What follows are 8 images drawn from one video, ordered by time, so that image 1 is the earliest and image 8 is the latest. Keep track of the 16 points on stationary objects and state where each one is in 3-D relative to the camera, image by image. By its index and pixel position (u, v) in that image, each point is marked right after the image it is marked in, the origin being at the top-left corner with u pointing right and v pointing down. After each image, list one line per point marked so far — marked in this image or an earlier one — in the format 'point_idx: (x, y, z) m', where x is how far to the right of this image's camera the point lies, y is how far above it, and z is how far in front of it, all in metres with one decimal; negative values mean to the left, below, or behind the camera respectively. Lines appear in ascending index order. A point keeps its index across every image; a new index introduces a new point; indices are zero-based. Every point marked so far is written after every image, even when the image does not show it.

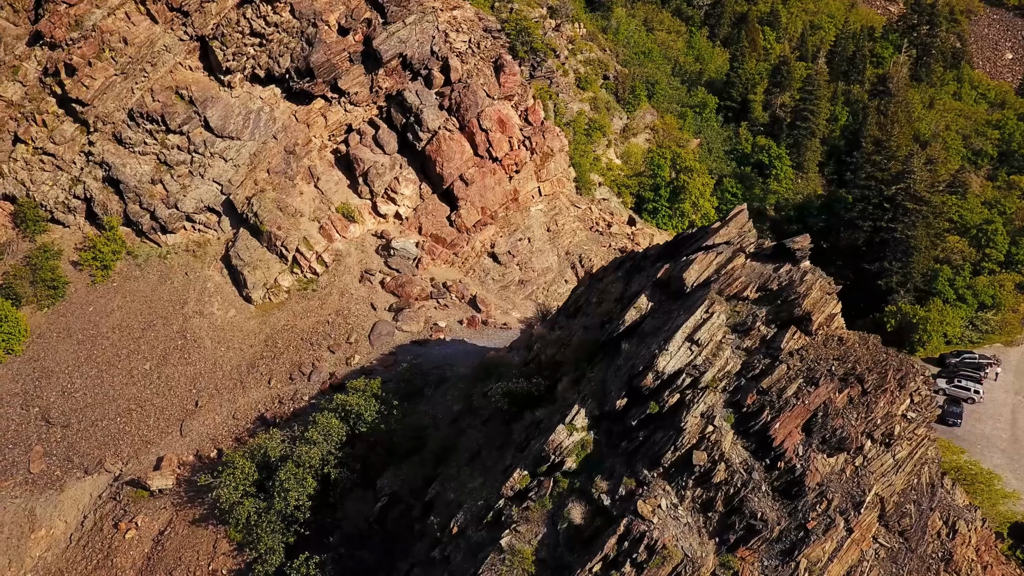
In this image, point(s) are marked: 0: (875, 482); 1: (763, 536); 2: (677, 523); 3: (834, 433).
0: (+6.2, -3.3, +13.7) m
1: (+4.1, -4.0, +13.1) m
2: (+2.8, -4.0, +13.6) m
3: (+5.4, -2.5, +13.8) m
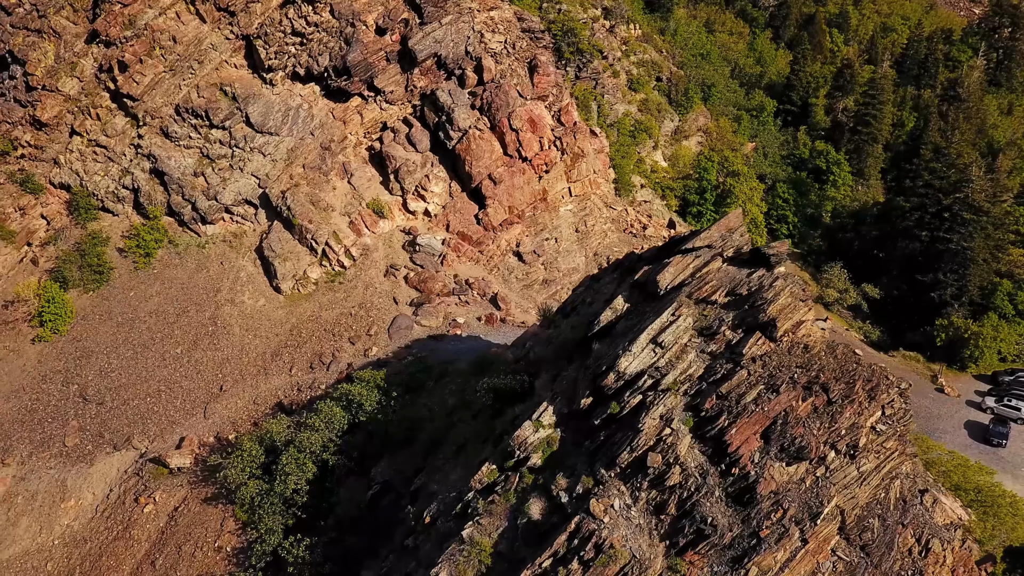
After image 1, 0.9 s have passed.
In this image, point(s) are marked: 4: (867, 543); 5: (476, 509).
0: (+5.4, -3.4, +13.5) m
1: (+3.2, -4.1, +13.0) m
2: (+2.0, -4.0, +13.7) m
3: (+4.7, -2.6, +13.6) m
4: (+5.9, -4.2, +13.3) m
5: (-0.7, -4.2, +15.4) m
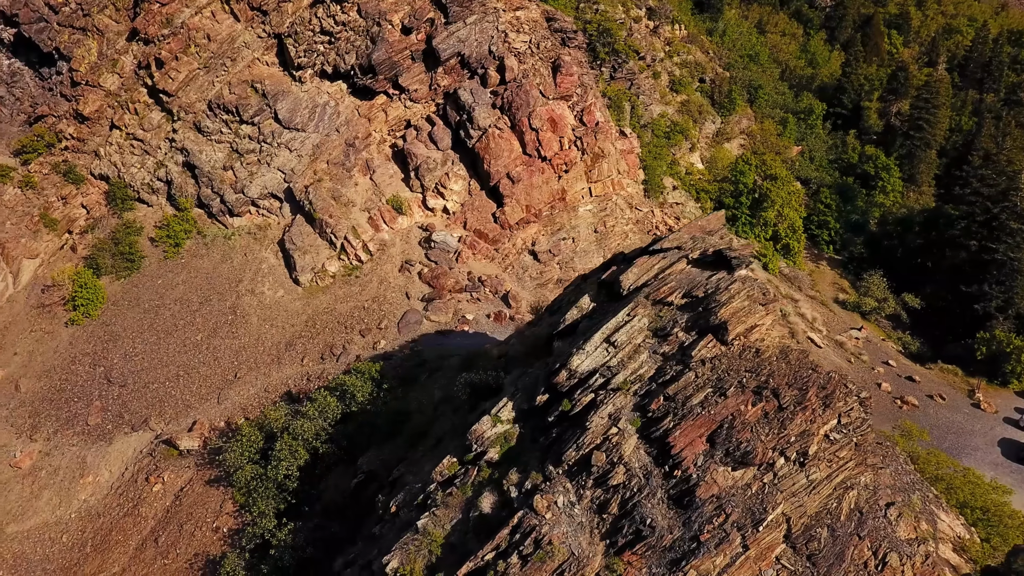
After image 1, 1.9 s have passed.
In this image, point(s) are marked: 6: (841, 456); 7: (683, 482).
0: (+4.4, -3.5, +13.3) m
1: (+2.2, -4.1, +12.9) m
2: (+1.0, -3.9, +13.7) m
3: (+3.7, -2.6, +13.4) m
4: (+4.9, -4.3, +13.0) m
5: (-1.5, -4.1, +15.7) m
6: (+5.6, -2.9, +14.0) m
7: (+2.8, -3.2, +13.4) m
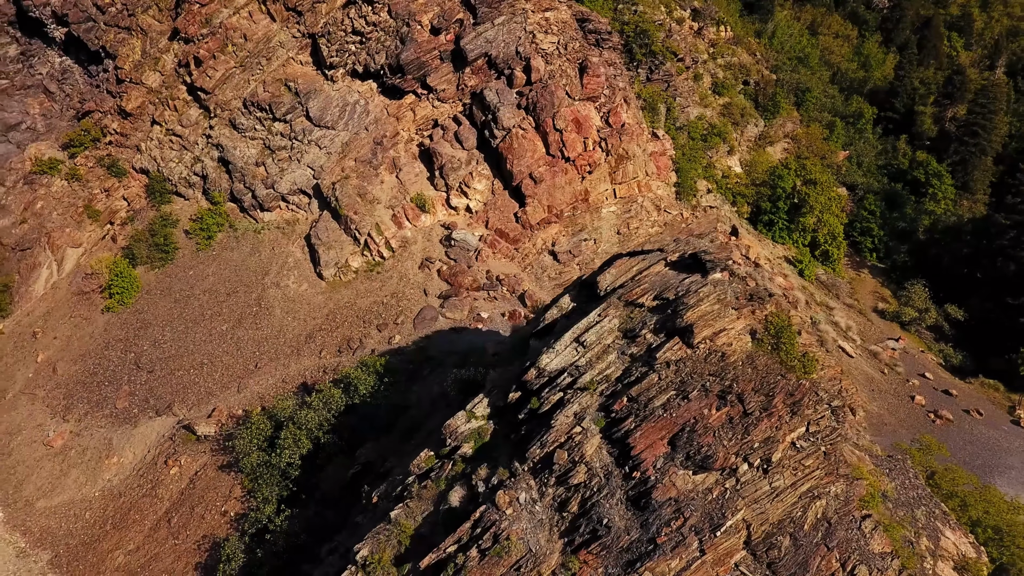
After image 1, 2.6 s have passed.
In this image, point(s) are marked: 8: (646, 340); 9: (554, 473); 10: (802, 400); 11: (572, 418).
0: (+3.7, -3.6, +13.1) m
1: (+1.5, -4.1, +13.0) m
2: (+0.3, -3.9, +13.8) m
3: (+3.1, -2.7, +13.4) m
4: (+4.2, -4.3, +12.9) m
5: (-2.0, -4.0, +16.0) m
6: (+5.0, -3.0, +13.8) m
7: (+2.1, -3.2, +13.4) m
8: (+2.7, -1.0, +16.0) m
9: (+0.7, -3.2, +14.1) m
10: (+5.0, -2.0, +14.1) m
11: (+1.0, -2.3, +14.3) m
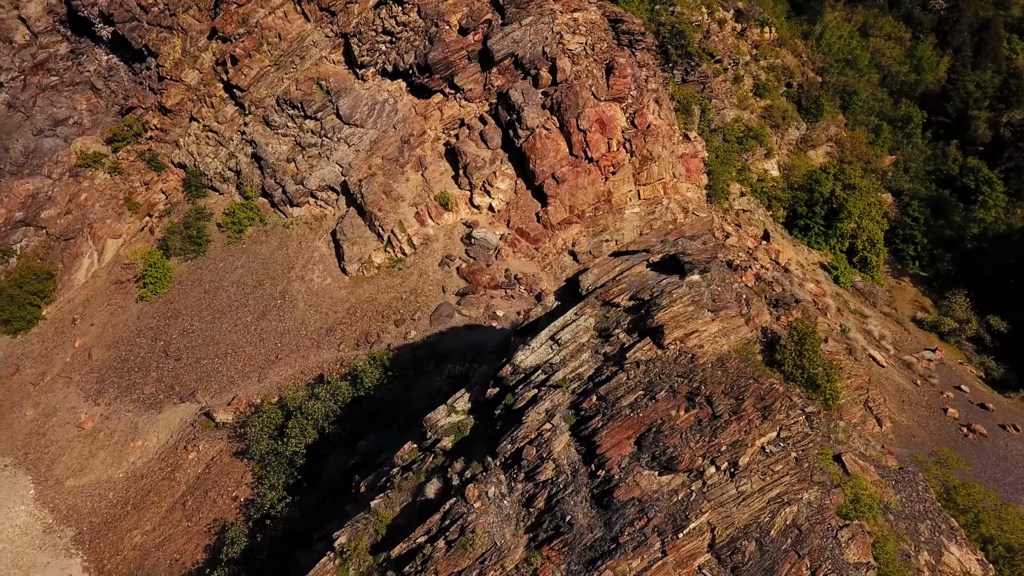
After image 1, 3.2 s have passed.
0: (+3.1, -3.6, +13.1) m
1: (+0.9, -4.1, +13.1) m
2: (-0.2, -3.9, +14.0) m
3: (+2.5, -2.7, +13.4) m
4: (+3.6, -4.4, +12.8) m
5: (-2.4, -3.9, +16.3) m
6: (+4.5, -3.1, +13.6) m
7: (+1.5, -3.2, +13.4) m
8: (+2.3, -1.0, +16.0) m
9: (+0.2, -3.2, +14.2) m
10: (+4.5, -2.0, +14.0) m
11: (+0.6, -2.3, +14.5) m
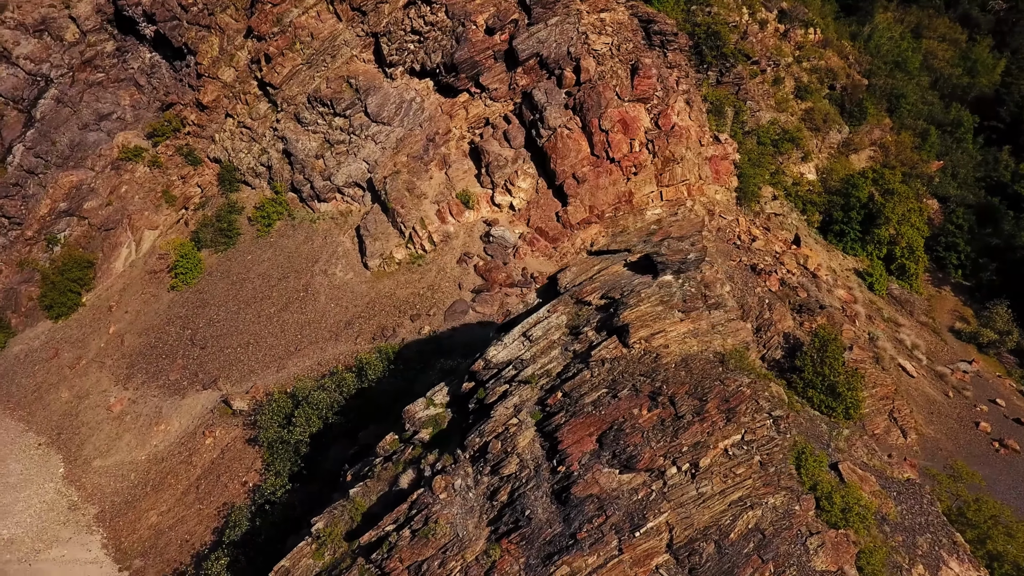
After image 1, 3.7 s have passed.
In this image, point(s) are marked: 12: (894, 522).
0: (+2.5, -3.6, +13.1) m
1: (+0.2, -4.0, +13.2) m
2: (-0.8, -3.8, +14.2) m
3: (+1.9, -2.7, +13.4) m
4: (+2.8, -4.4, +12.7) m
5: (-2.9, -3.8, +16.7) m
6: (+3.8, -3.1, +13.5) m
7: (+0.9, -3.2, +13.5) m
8: (+1.9, -1.0, +16.0) m
9: (-0.4, -3.1, +14.4) m
10: (+4.0, -2.0, +13.9) m
11: (0.0, -2.2, +14.6) m
12: (+9.4, -5.7, +19.9) m
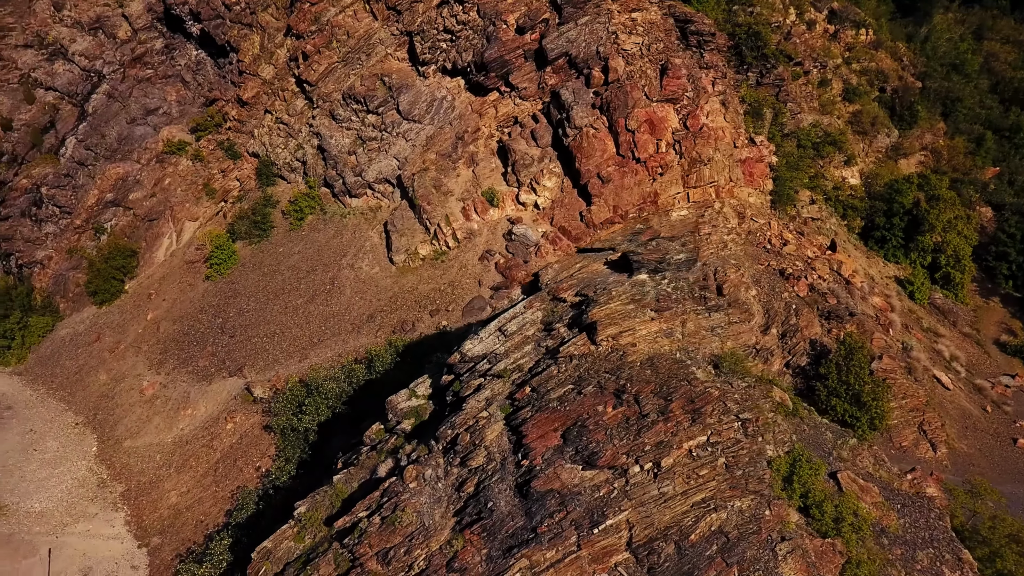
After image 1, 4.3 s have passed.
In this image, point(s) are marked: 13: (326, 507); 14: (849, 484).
0: (+1.8, -3.5, +13.1) m
1: (-0.5, -3.9, +13.4) m
2: (-1.4, -3.7, +14.4) m
3: (+1.3, -2.6, +13.4) m
4: (+2.1, -4.4, +12.7) m
5: (-3.3, -3.6, +17.0) m
6: (+3.2, -3.1, +13.4) m
7: (+0.3, -3.1, +13.6) m
8: (+1.5, -1.0, +16.1) m
9: (-0.9, -3.0, +14.6) m
10: (+3.4, -2.1, +13.8) m
11: (-0.5, -2.1, +14.8) m
12: (+9.1, -5.9, +19.4) m
13: (-3.7, -4.4, +16.2) m
14: (+8.1, -4.7, +19.5) m
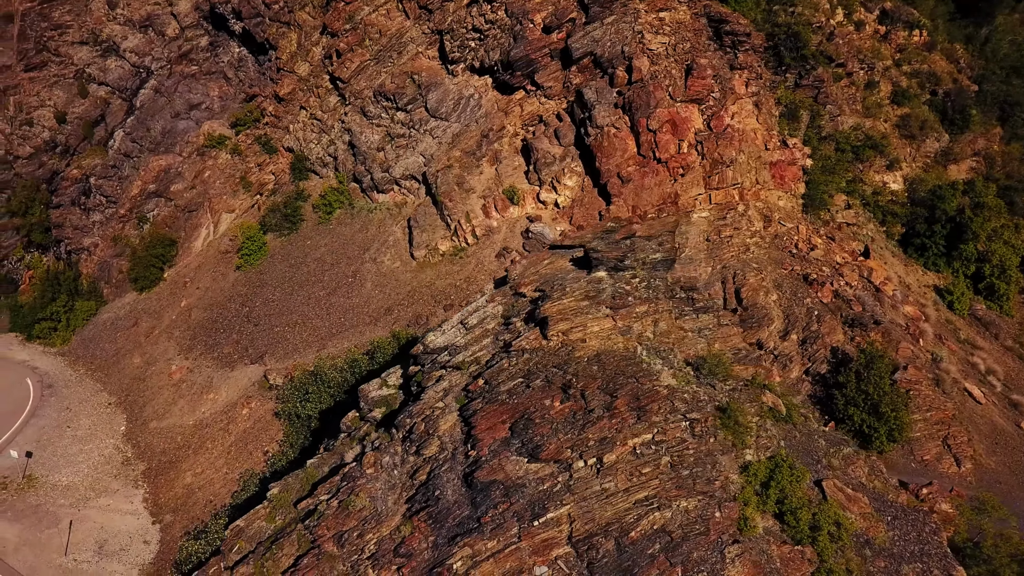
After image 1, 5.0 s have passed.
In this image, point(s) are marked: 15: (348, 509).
0: (+0.9, -3.5, +13.2) m
1: (-1.4, -3.8, +13.6) m
2: (-2.2, -3.5, +14.8) m
3: (+0.4, -2.5, +13.6) m
4: (+1.2, -4.3, +12.8) m
5: (-3.9, -3.4, +17.5) m
6: (+2.3, -3.1, +13.4) m
7: (-0.6, -3.0, +13.8) m
8: (+0.9, -0.9, +16.2) m
9: (-1.7, -2.9, +14.9) m
10: (+2.6, -2.0, +13.7) m
11: (-1.2, -2.0, +15.0) m
12: (+8.6, -6.0, +18.9) m
13: (-4.4, -4.1, +16.7) m
14: (+7.6, -4.8, +19.1) m
15: (-3.0, -3.9, +14.3) m
